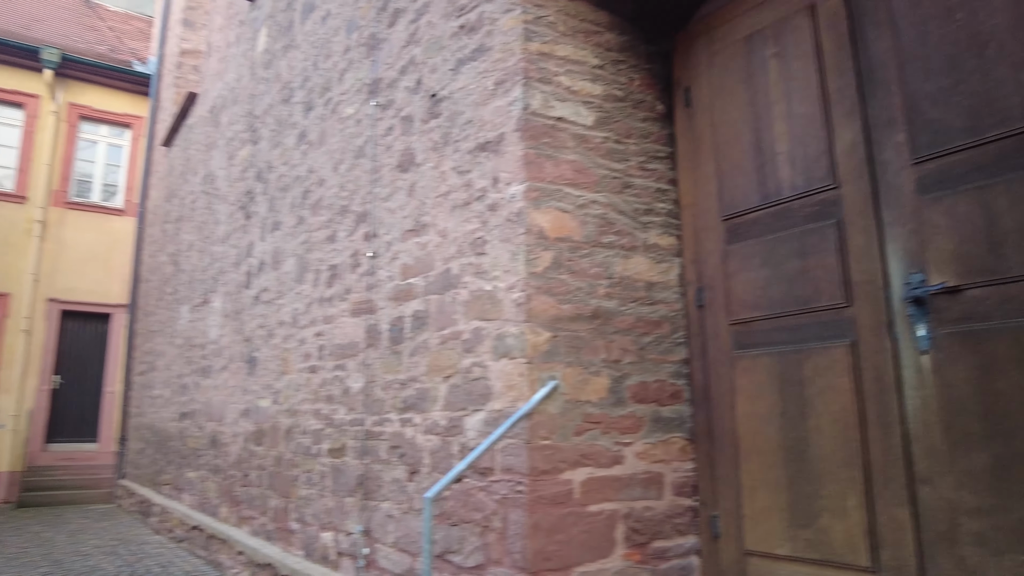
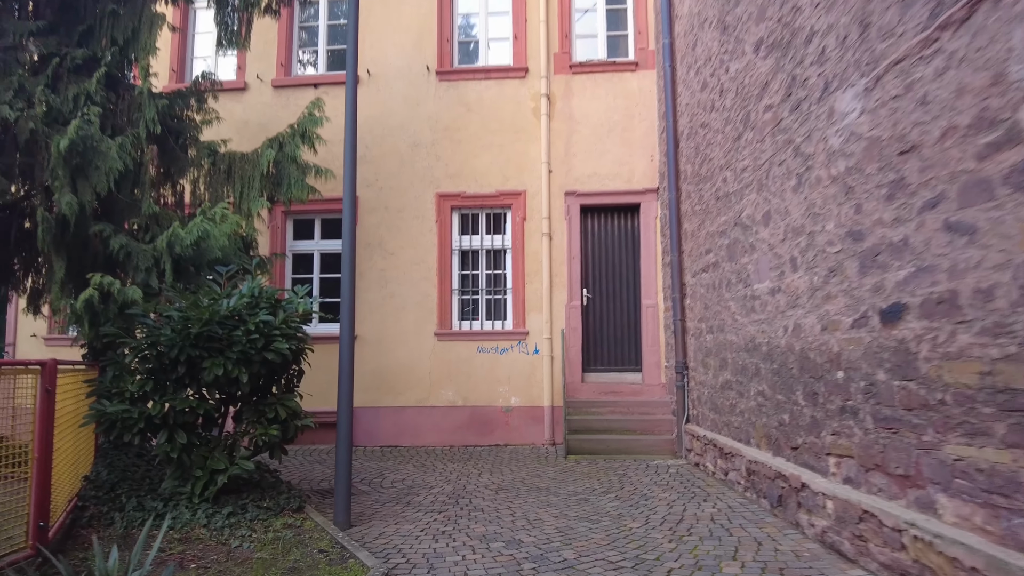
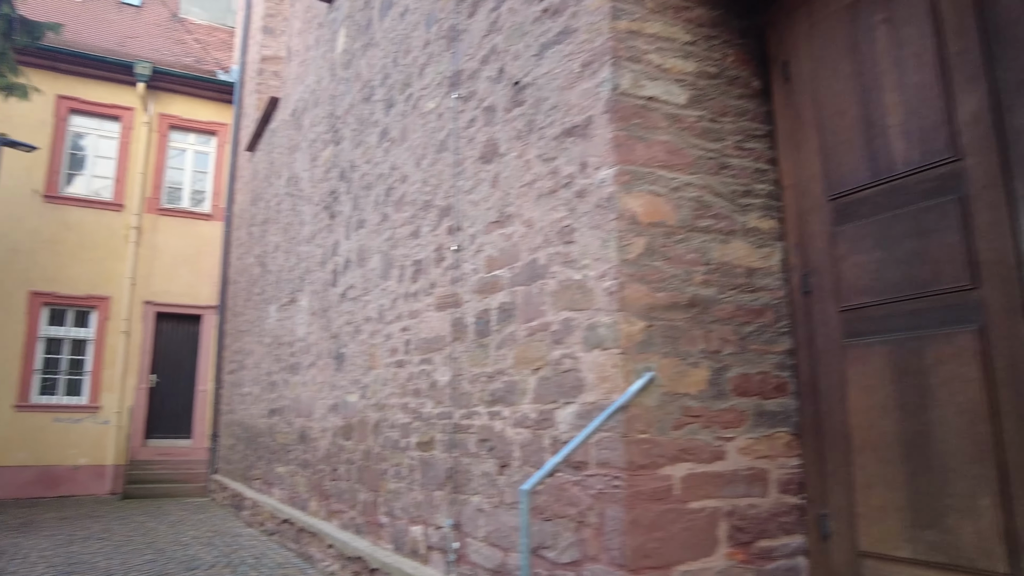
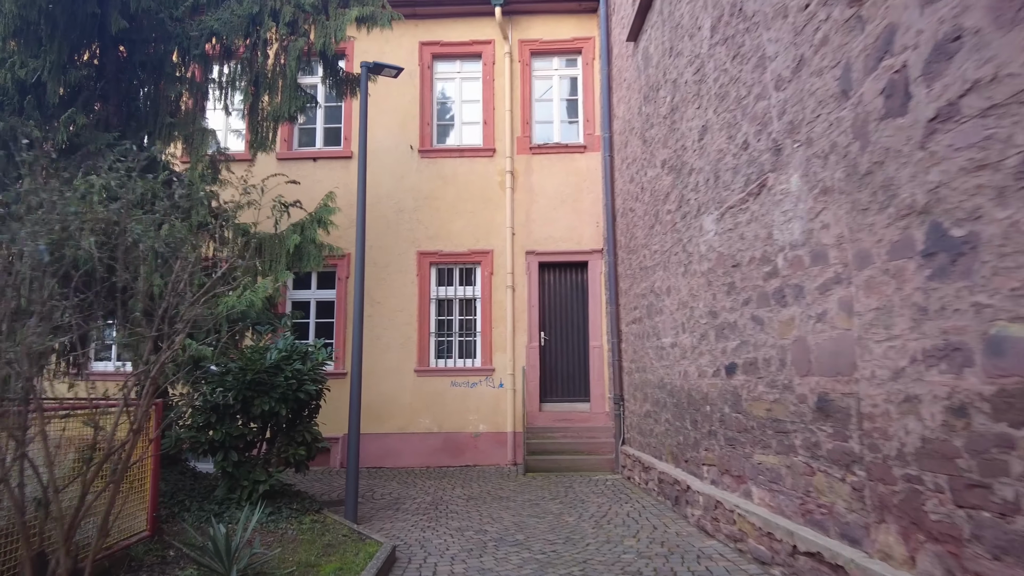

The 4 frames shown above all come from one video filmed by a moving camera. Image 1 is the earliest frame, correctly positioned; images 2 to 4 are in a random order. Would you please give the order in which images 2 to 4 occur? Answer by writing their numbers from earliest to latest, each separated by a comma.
3, 4, 2
